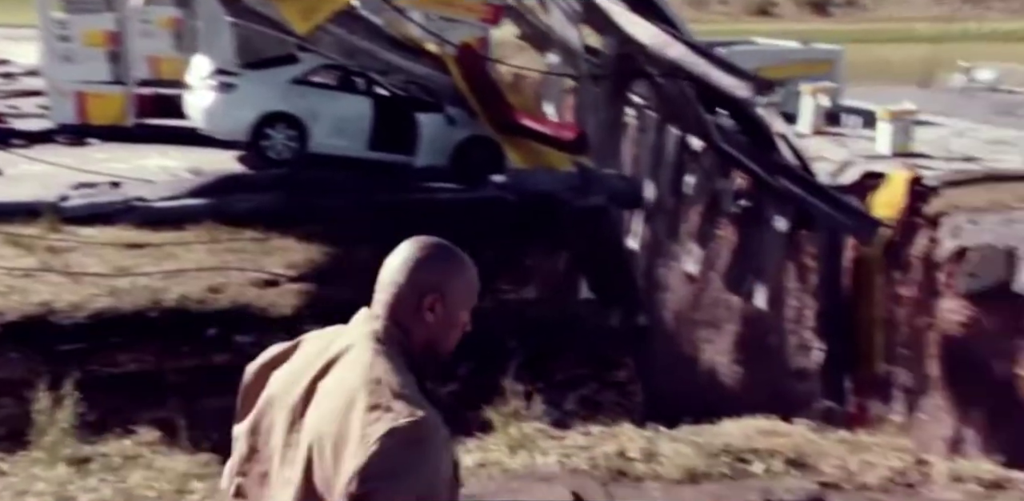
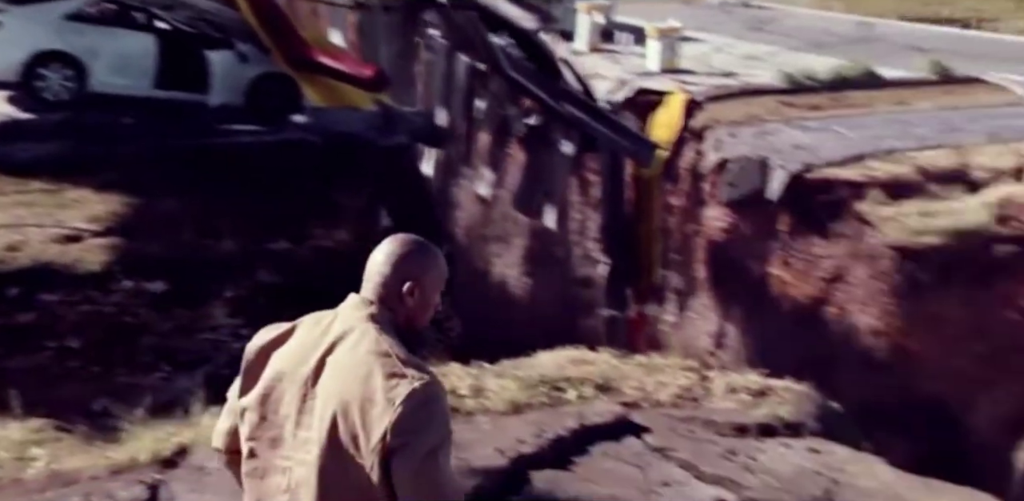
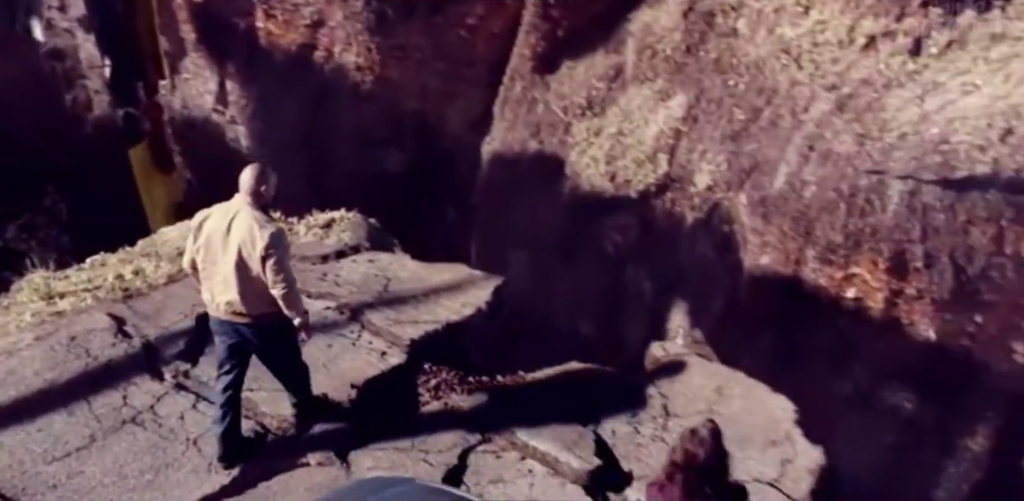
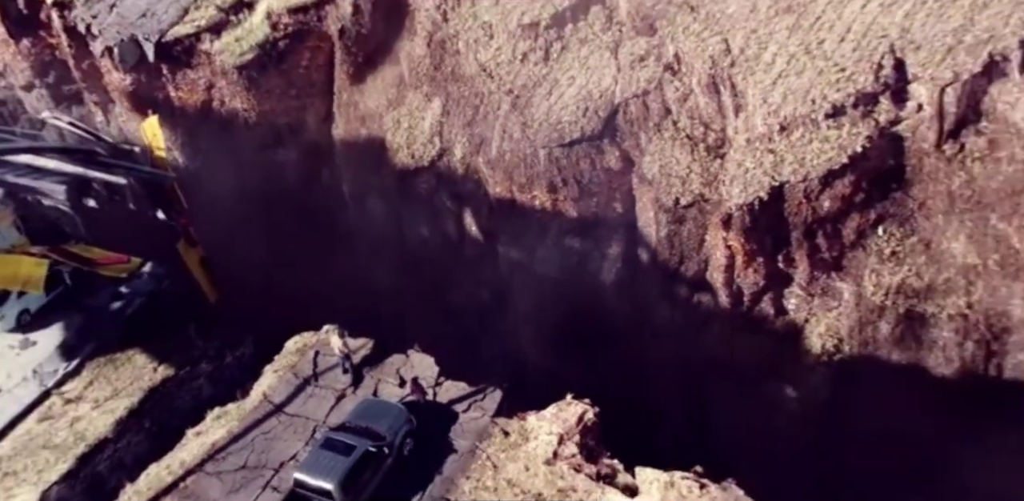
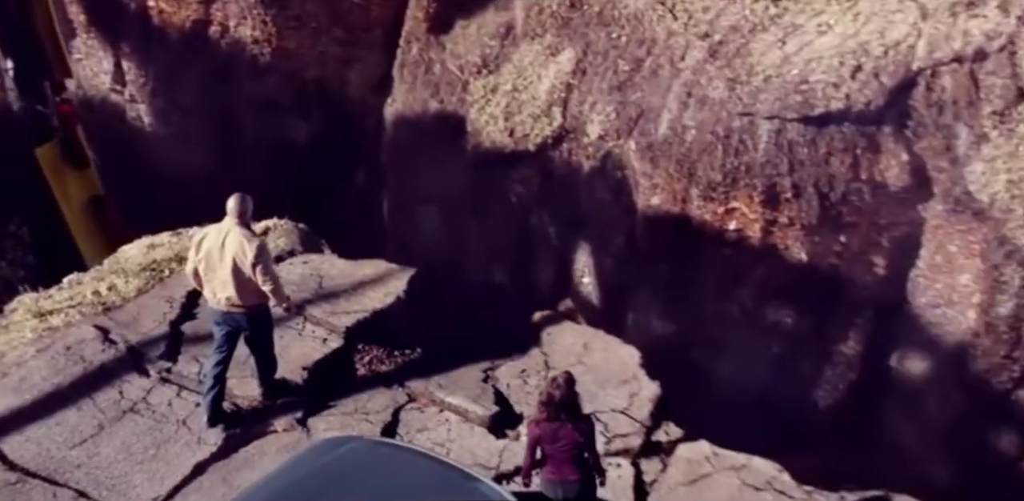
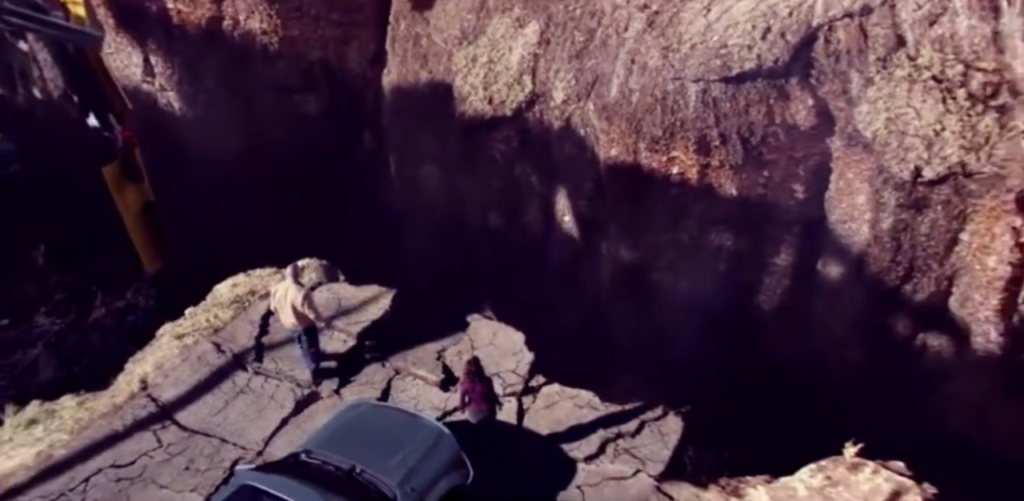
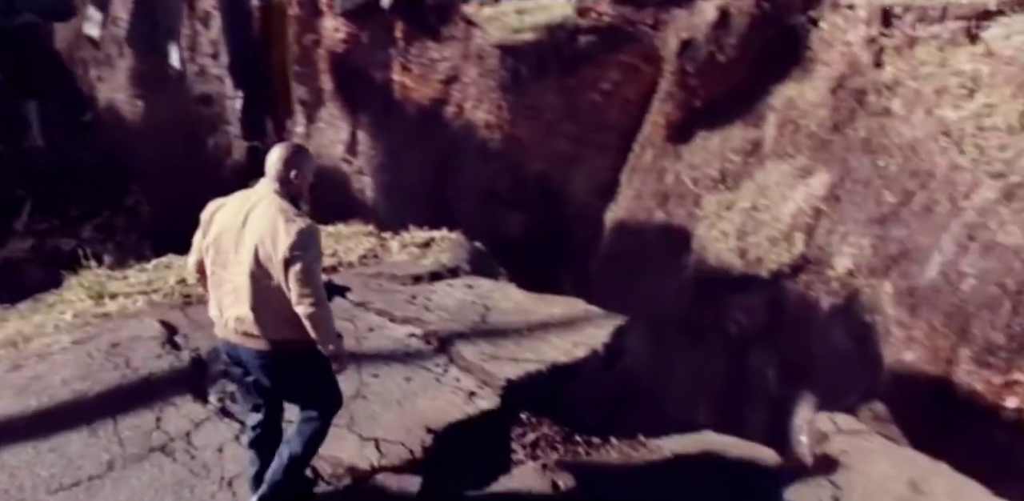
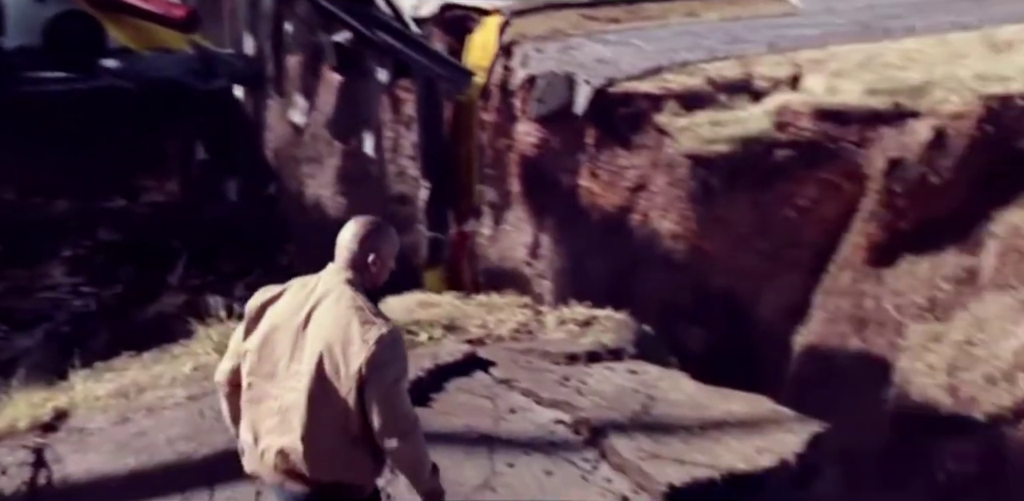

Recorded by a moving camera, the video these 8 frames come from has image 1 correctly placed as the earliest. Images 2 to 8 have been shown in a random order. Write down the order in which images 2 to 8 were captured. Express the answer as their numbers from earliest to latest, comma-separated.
2, 8, 7, 3, 5, 6, 4
